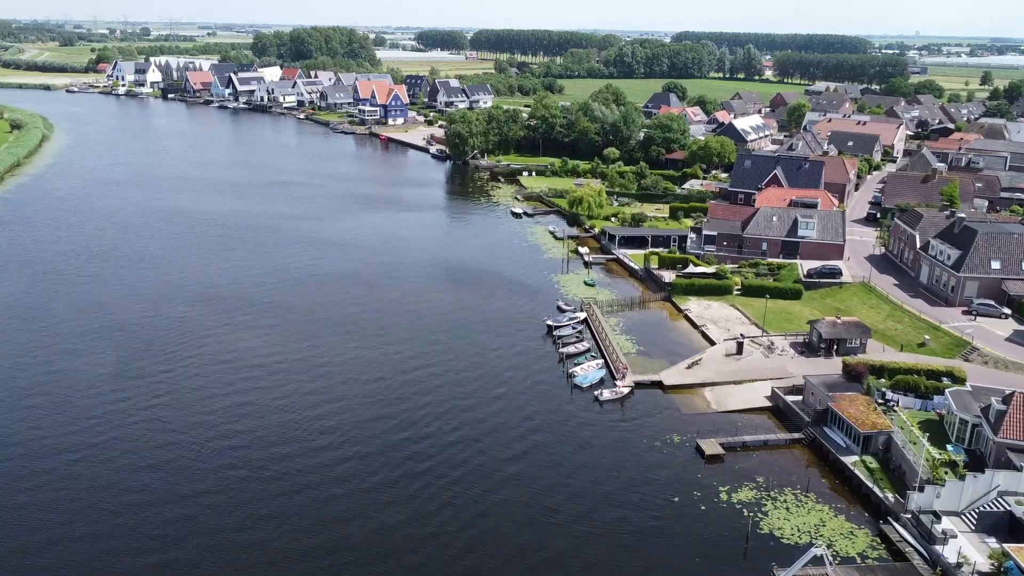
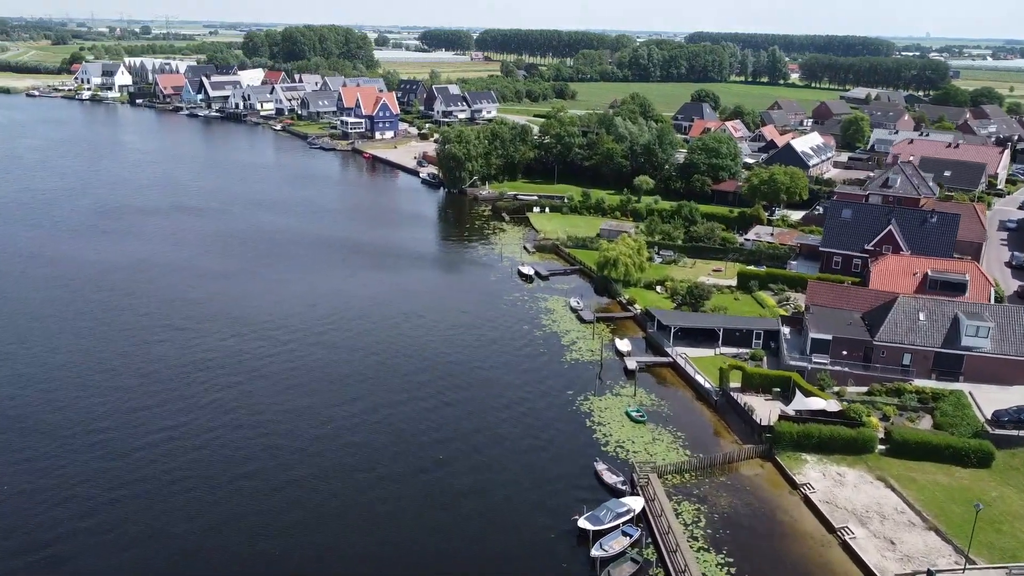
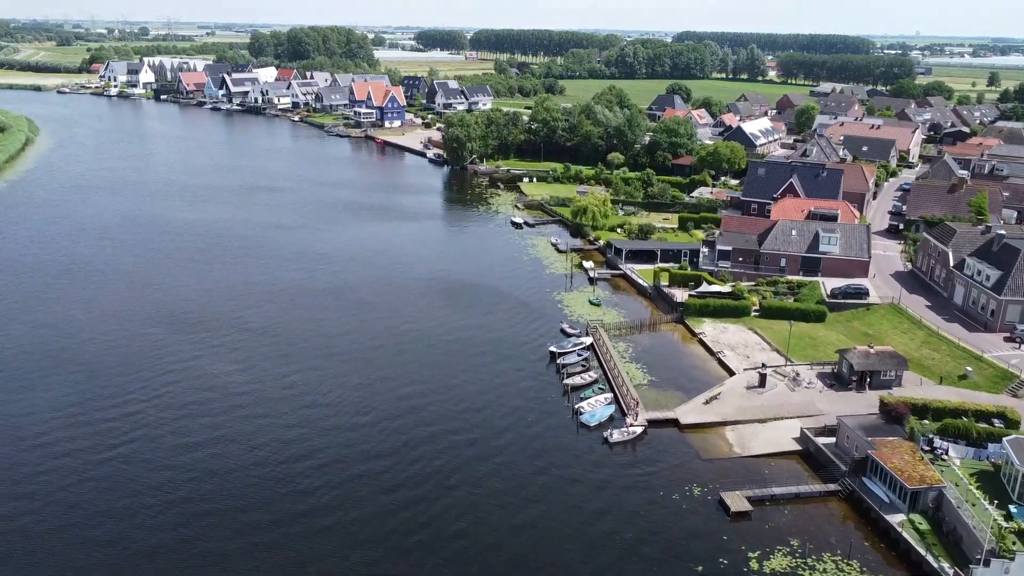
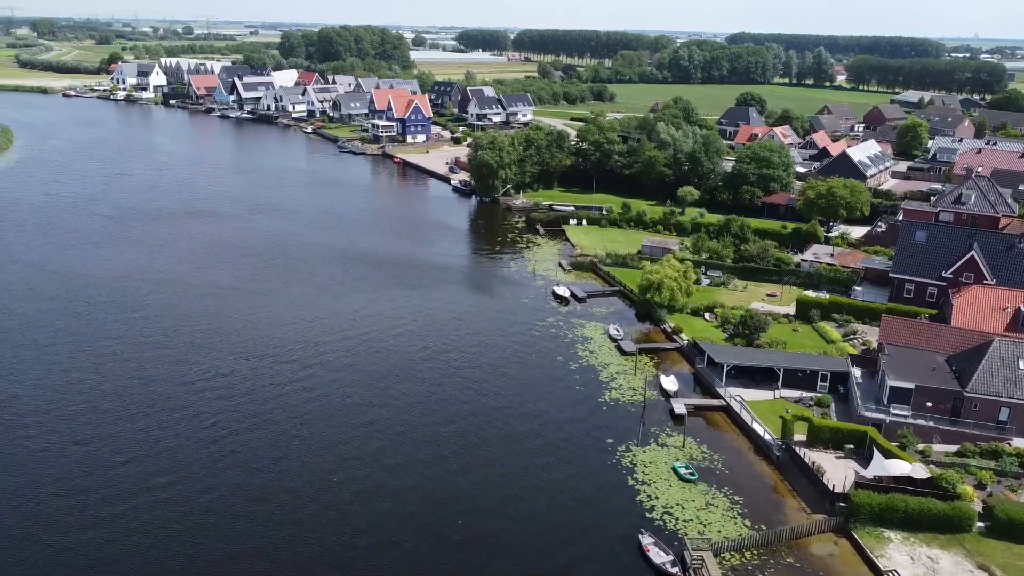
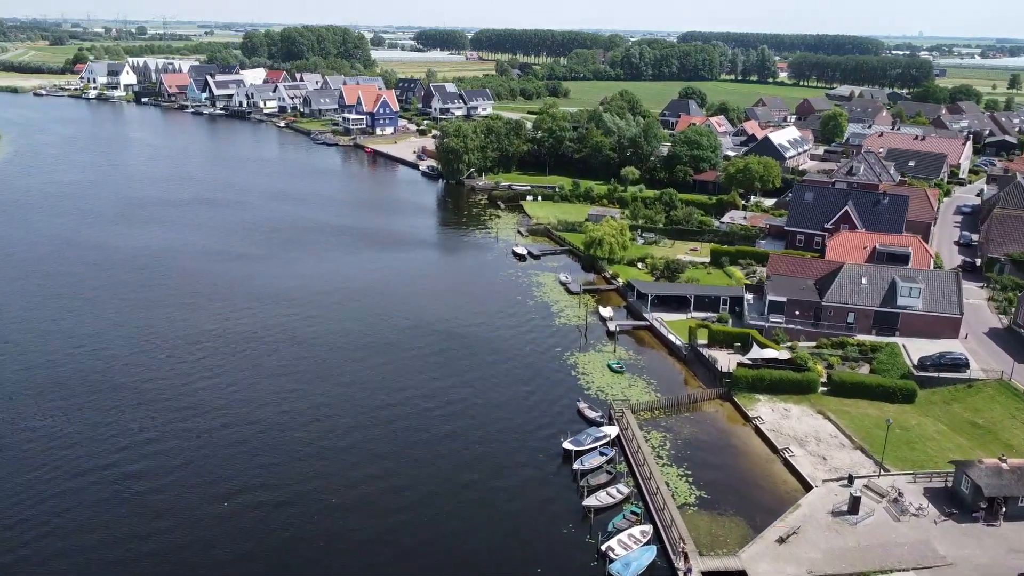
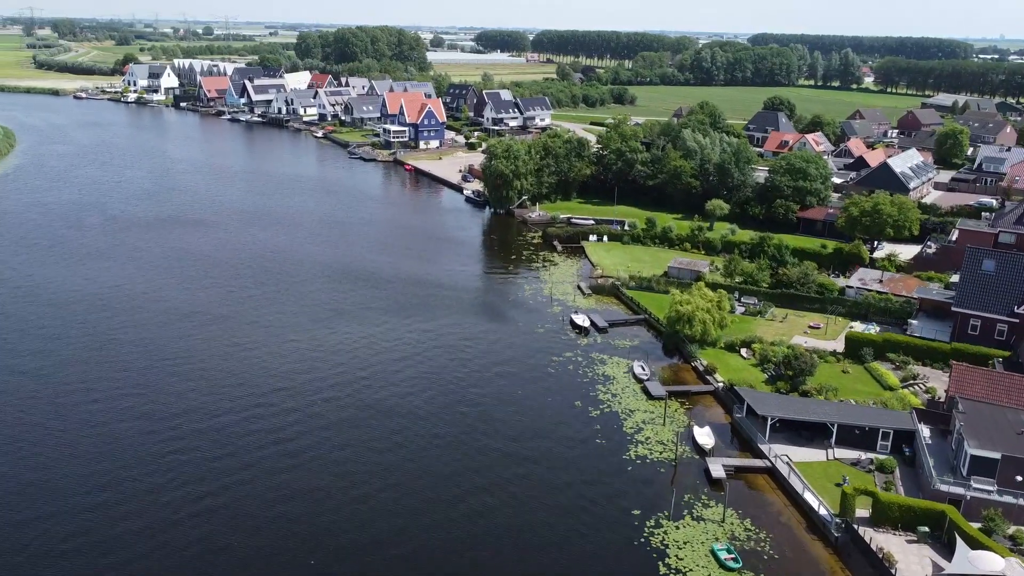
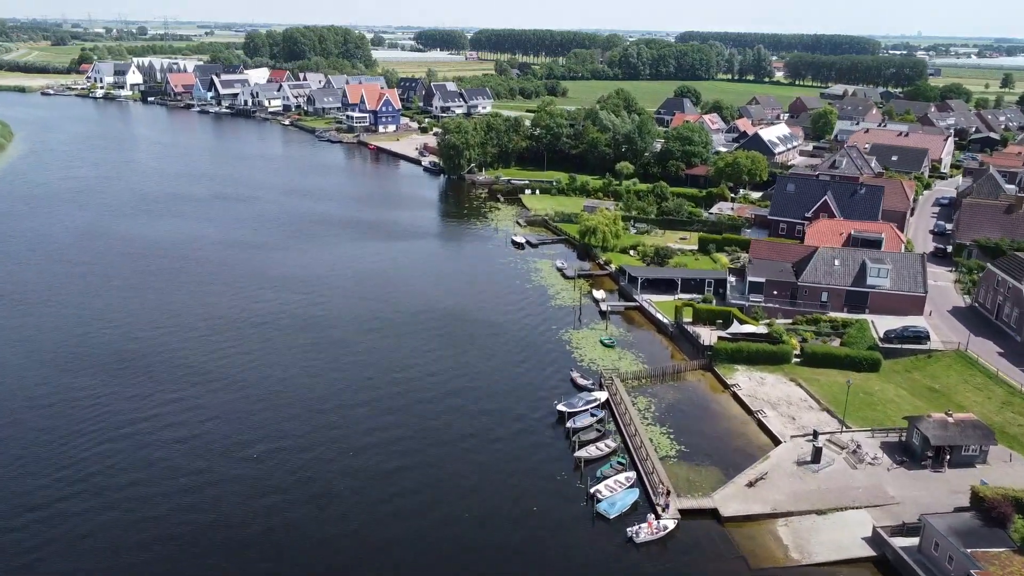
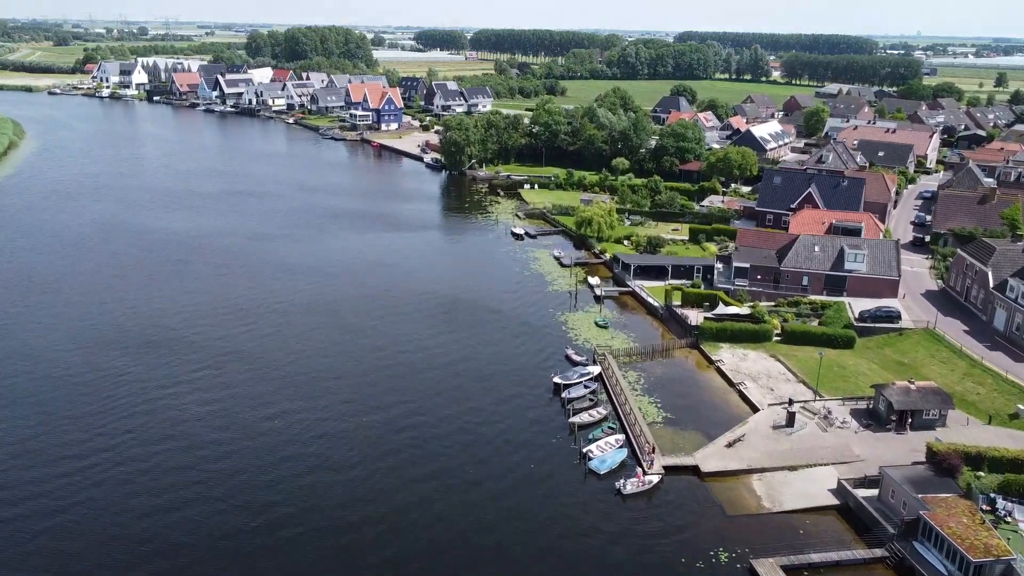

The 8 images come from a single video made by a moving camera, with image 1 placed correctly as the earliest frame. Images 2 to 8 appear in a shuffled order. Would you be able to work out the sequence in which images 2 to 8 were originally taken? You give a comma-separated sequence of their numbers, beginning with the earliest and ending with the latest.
3, 8, 7, 5, 2, 4, 6
